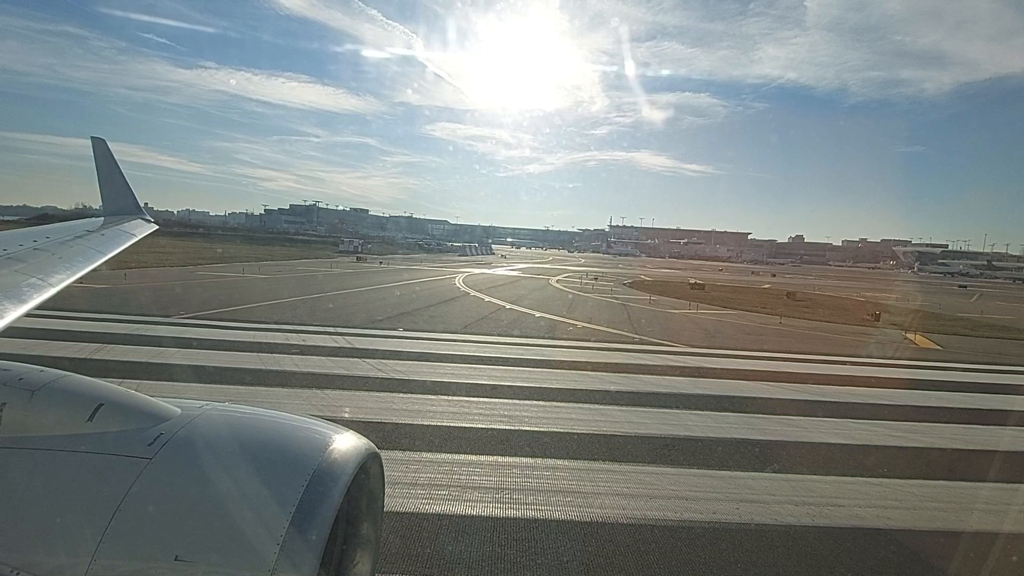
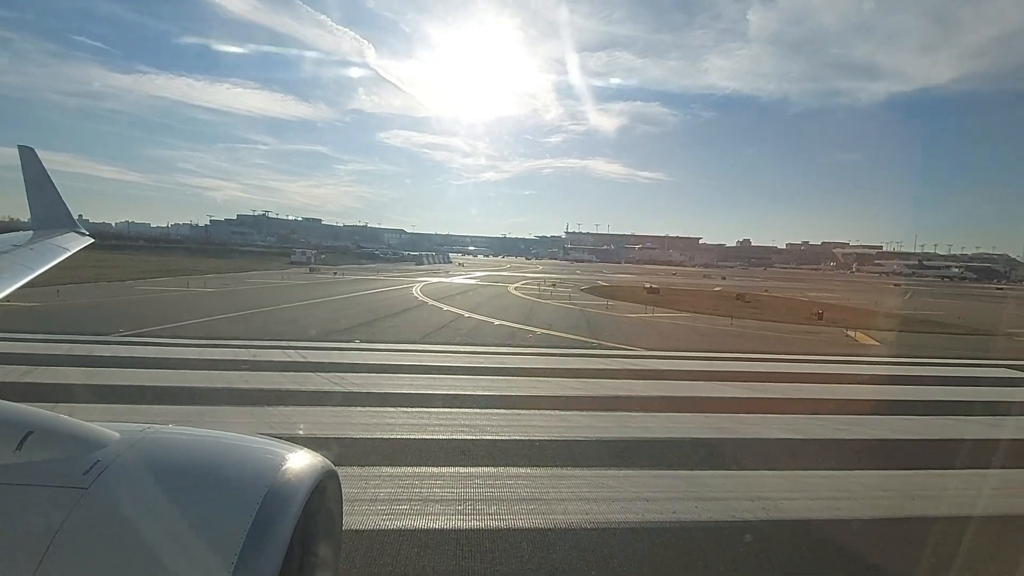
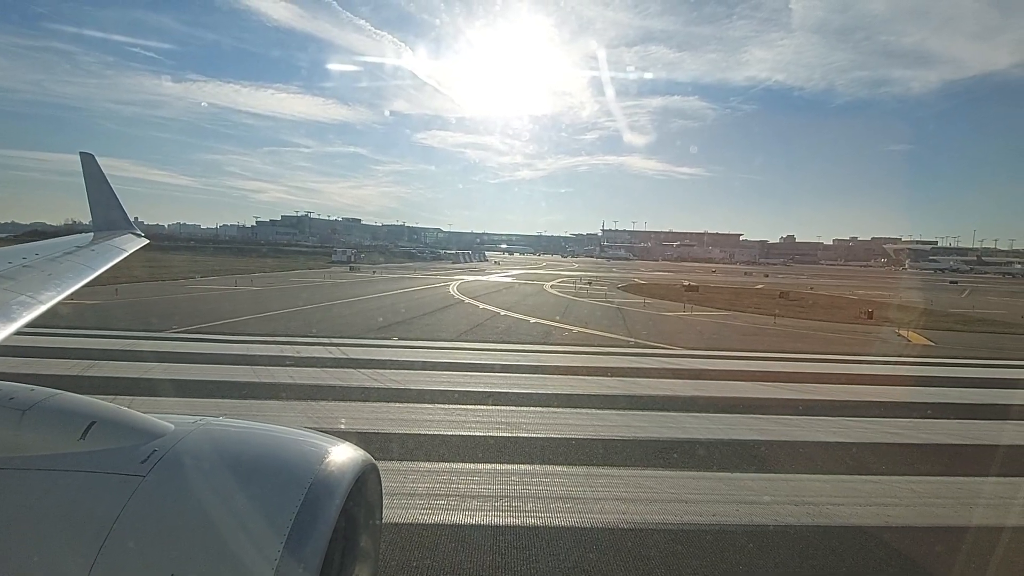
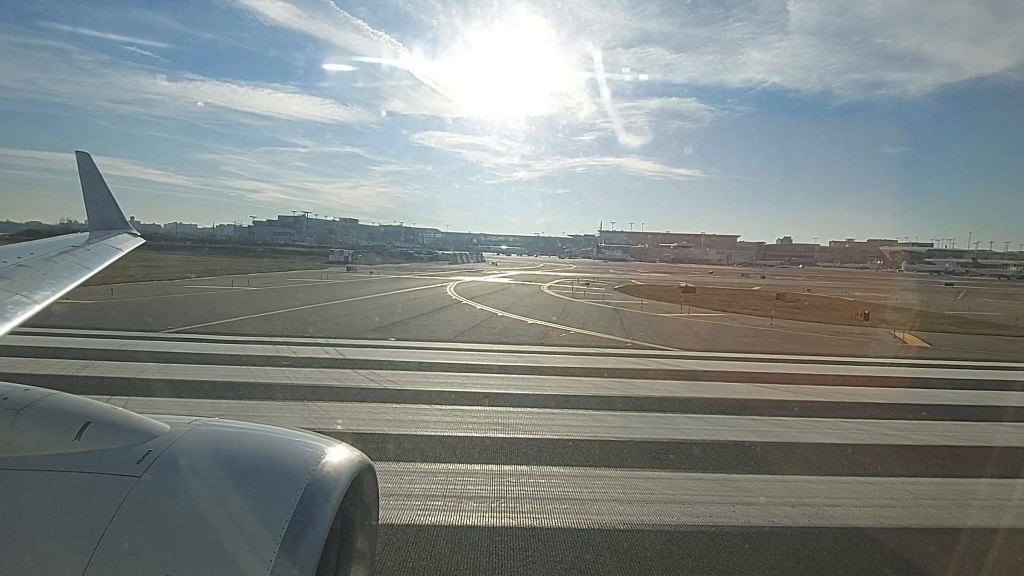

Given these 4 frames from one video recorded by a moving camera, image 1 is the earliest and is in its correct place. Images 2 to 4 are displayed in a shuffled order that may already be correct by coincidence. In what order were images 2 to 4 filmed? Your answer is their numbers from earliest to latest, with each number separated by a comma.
3, 4, 2
